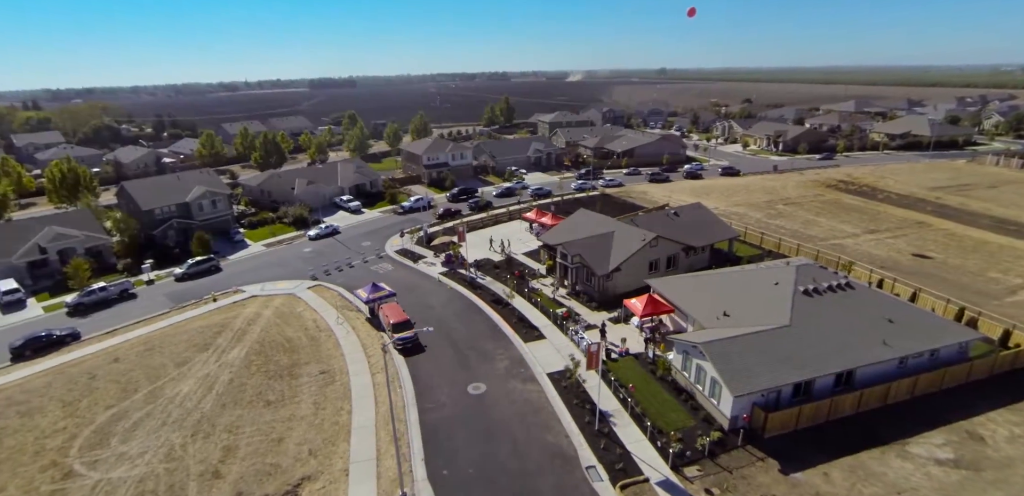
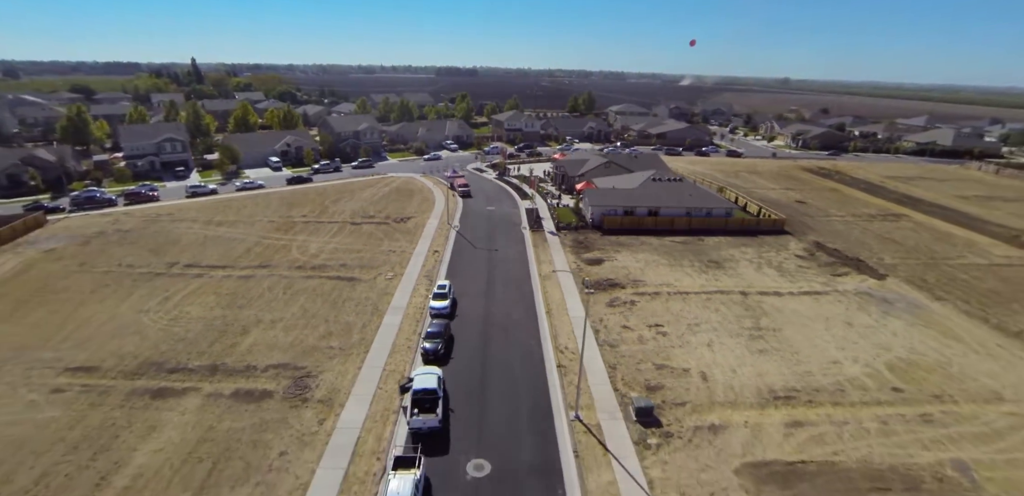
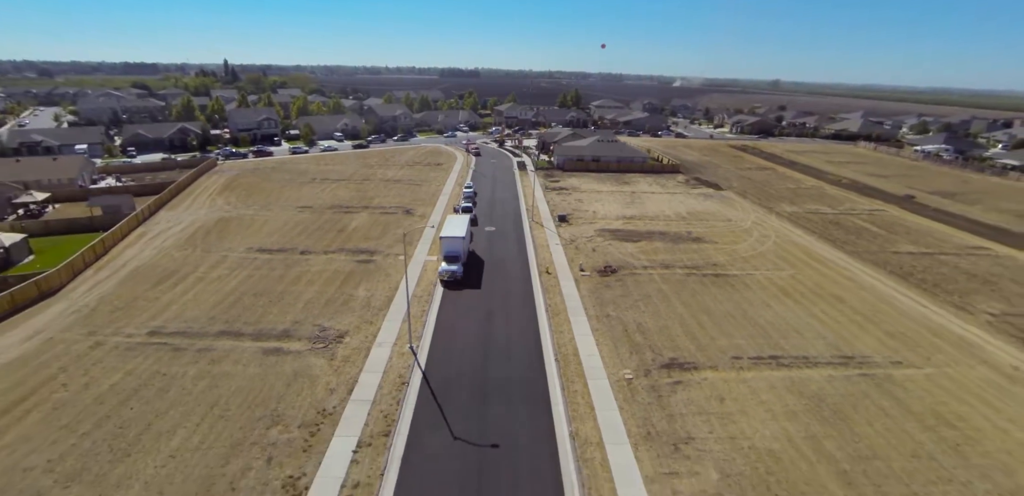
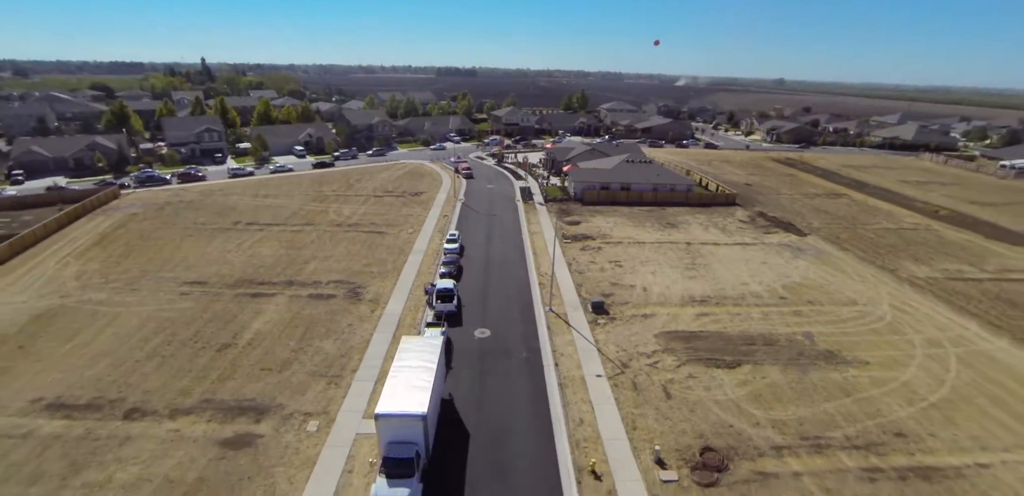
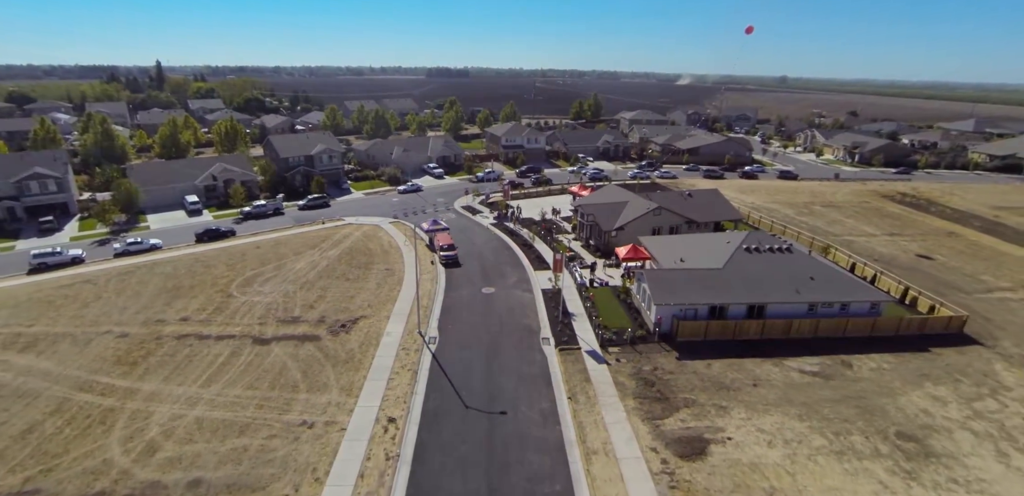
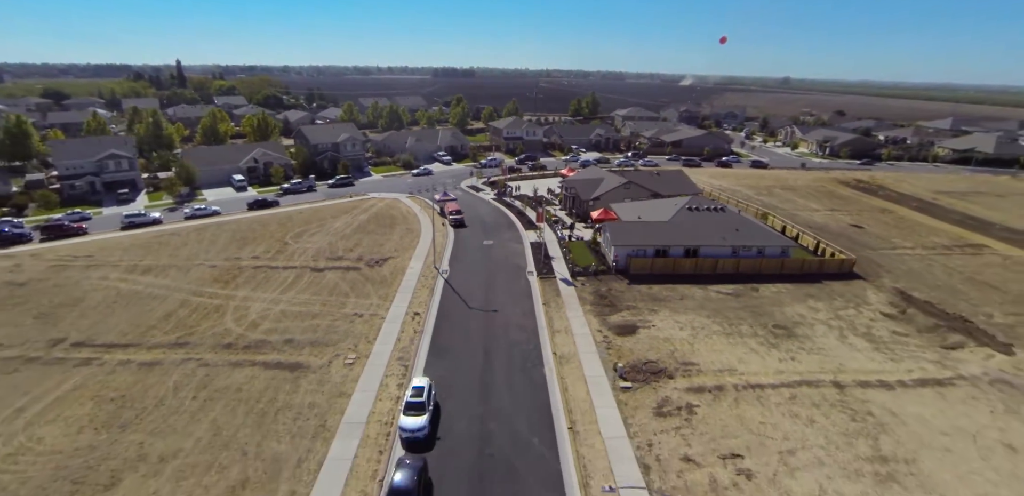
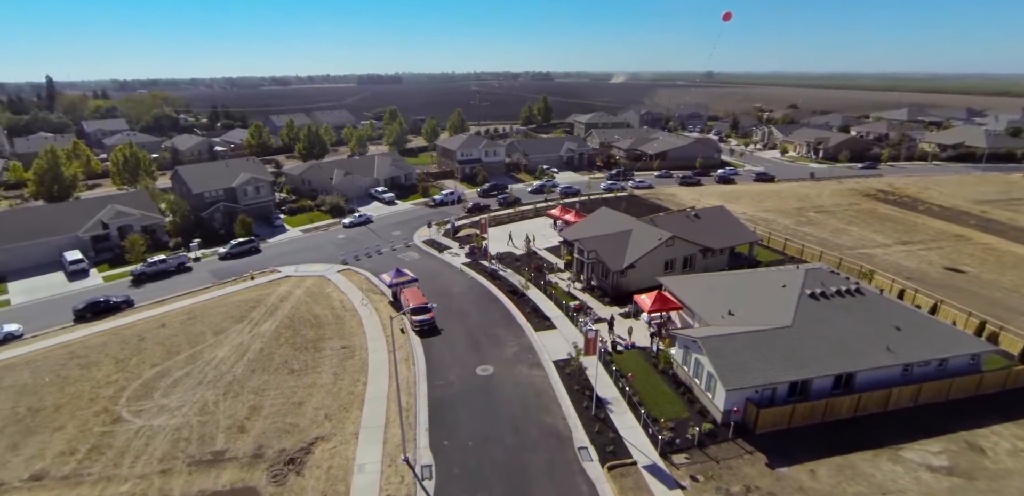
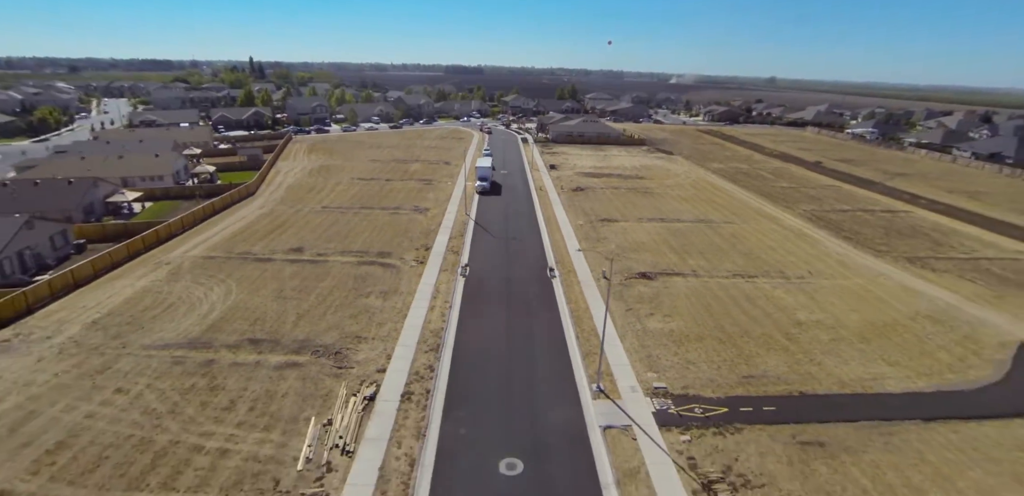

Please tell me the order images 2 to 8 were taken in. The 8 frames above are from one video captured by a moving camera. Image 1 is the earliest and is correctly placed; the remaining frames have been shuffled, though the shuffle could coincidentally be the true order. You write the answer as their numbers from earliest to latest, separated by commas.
7, 5, 6, 2, 4, 3, 8
